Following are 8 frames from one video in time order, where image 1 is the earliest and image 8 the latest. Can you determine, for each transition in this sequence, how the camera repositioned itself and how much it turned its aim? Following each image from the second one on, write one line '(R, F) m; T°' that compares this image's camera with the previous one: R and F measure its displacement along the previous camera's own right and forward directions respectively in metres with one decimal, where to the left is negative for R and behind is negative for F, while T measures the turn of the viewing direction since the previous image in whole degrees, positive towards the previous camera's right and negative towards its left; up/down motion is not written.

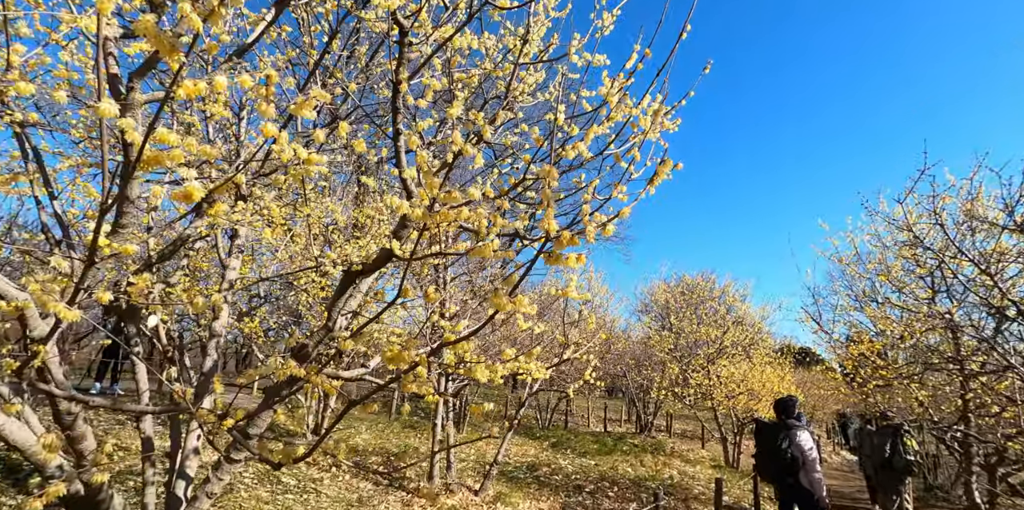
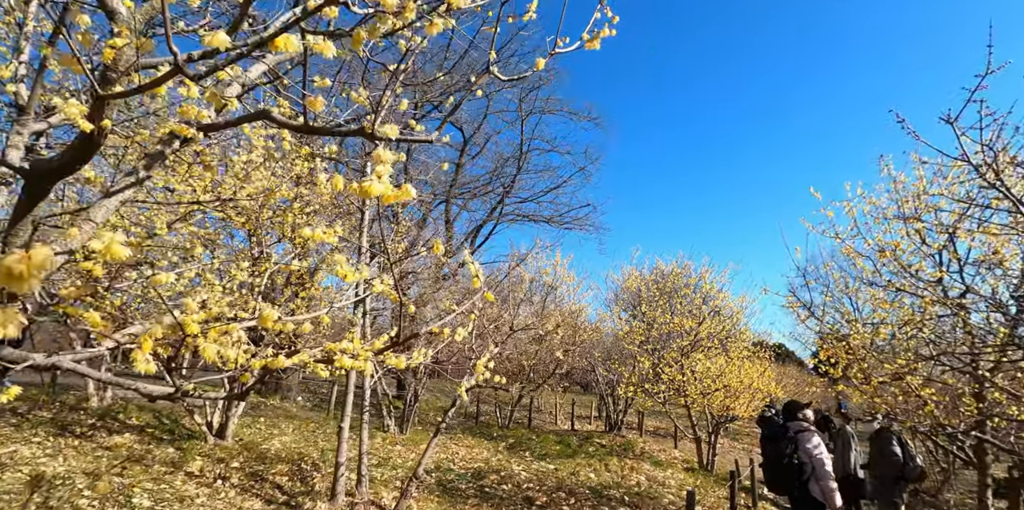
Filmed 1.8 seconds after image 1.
(+0.5, +1.1) m; +2°
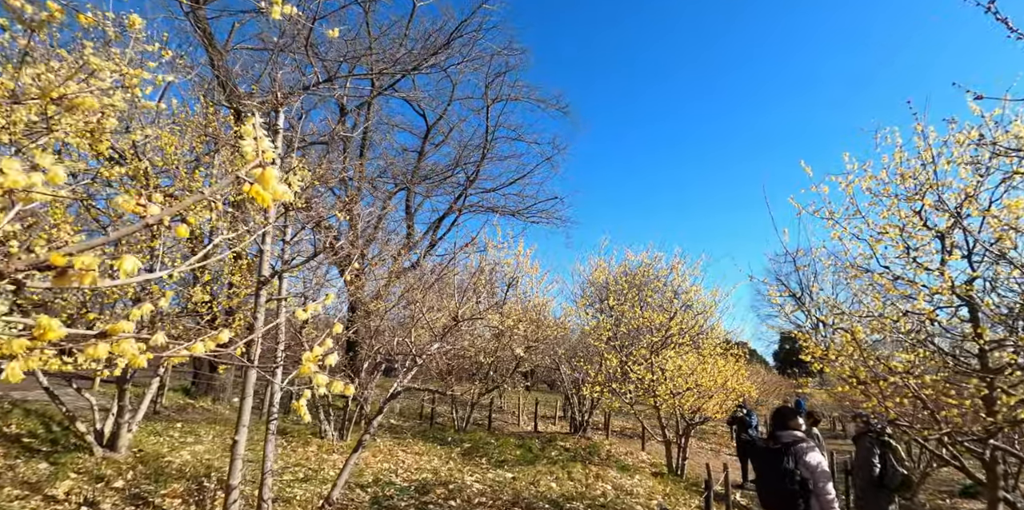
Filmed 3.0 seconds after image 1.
(+0.2, +0.9) m; +3°
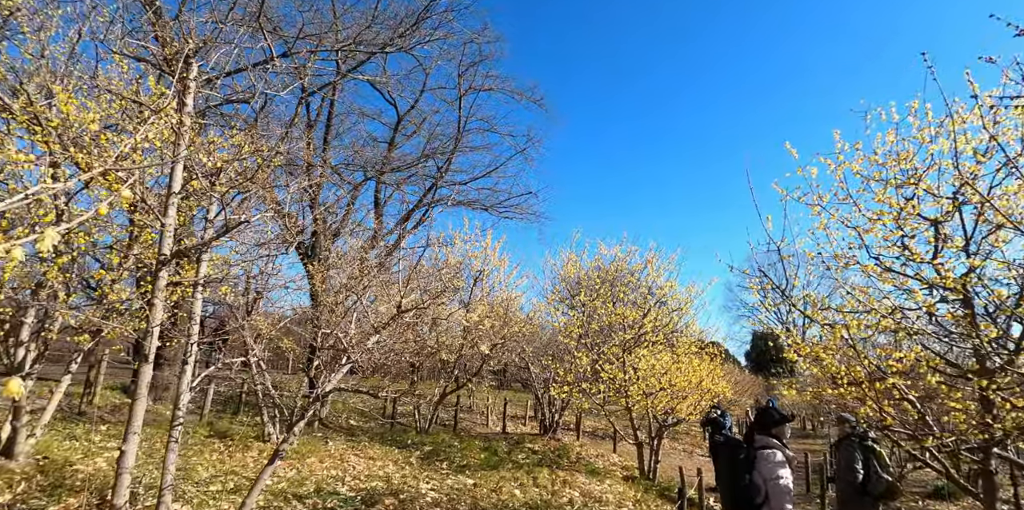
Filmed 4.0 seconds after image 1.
(+0.2, +0.5) m; +2°
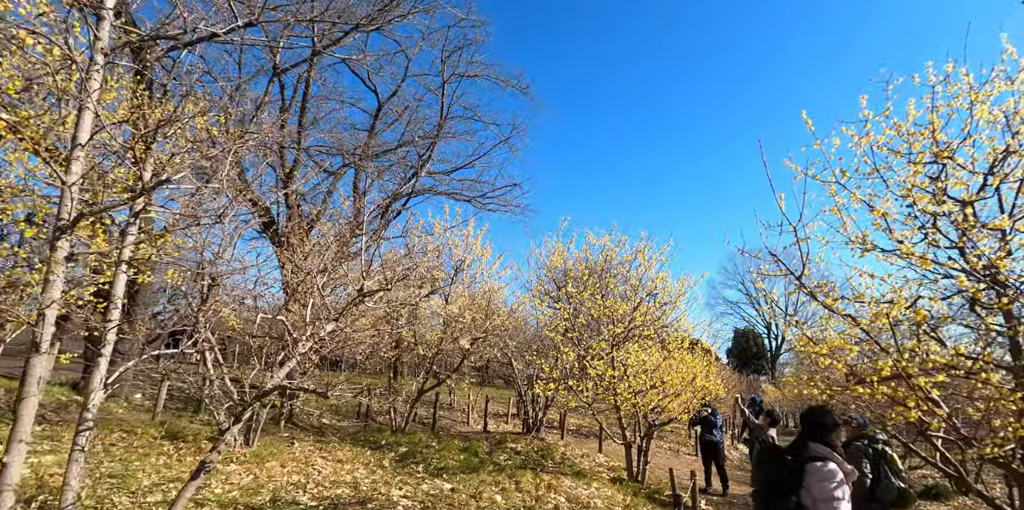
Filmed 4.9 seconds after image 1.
(0.0, +0.6) m; +2°
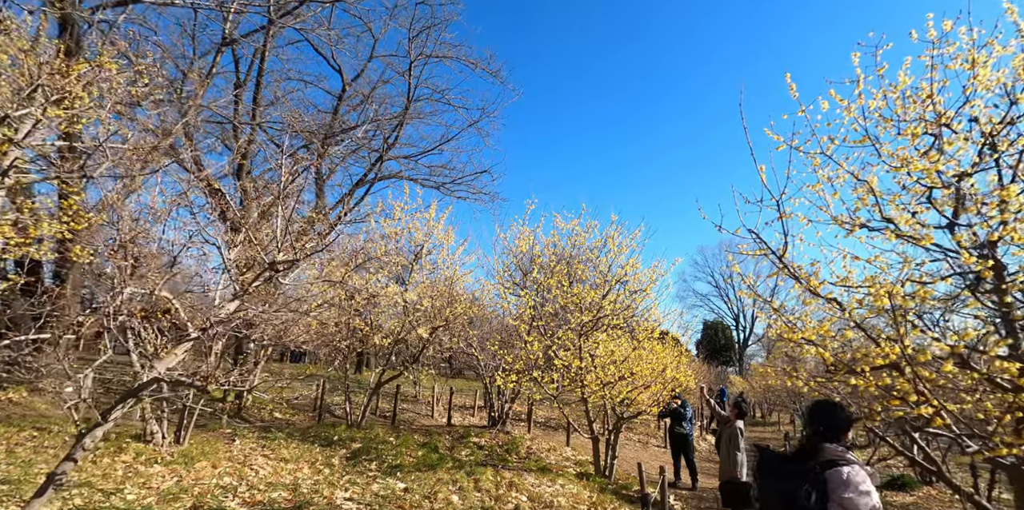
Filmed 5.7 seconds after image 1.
(+0.2, +0.5) m; +3°
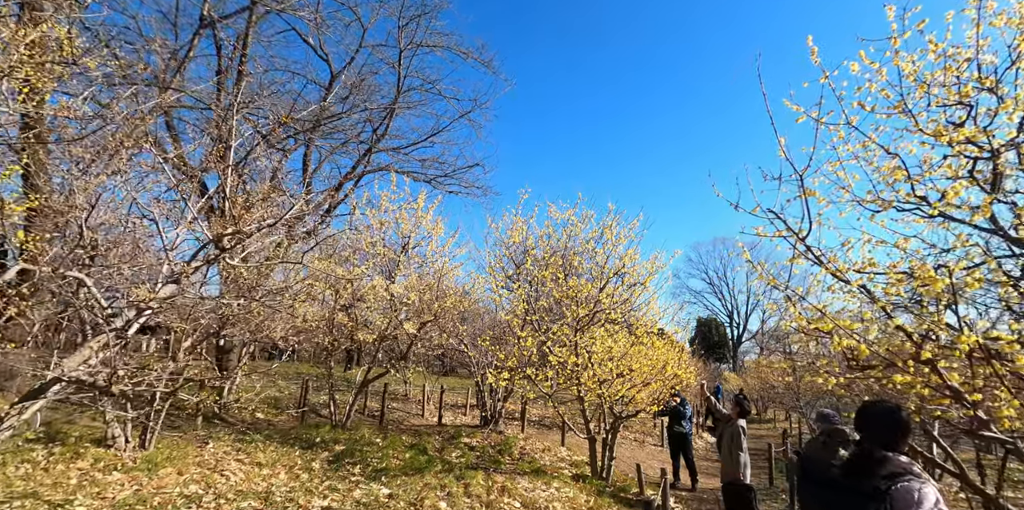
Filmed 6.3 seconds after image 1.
(0.0, +0.4) m; +1°
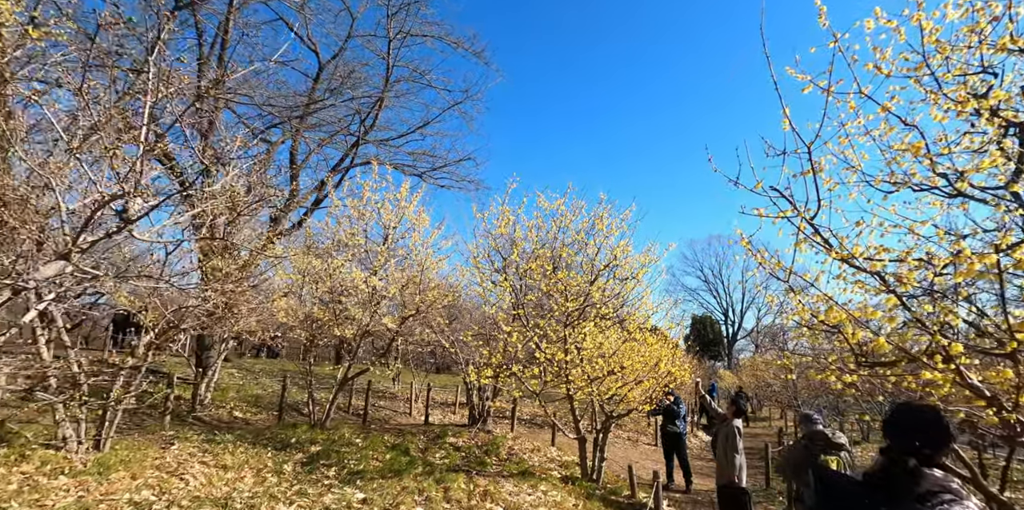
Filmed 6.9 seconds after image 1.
(+0.1, +0.4) m; 0°
